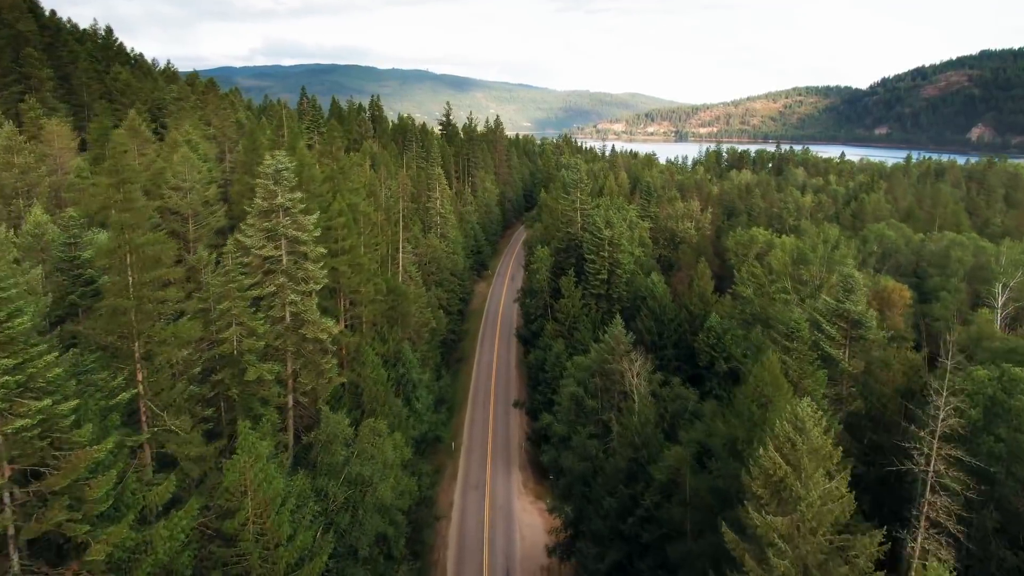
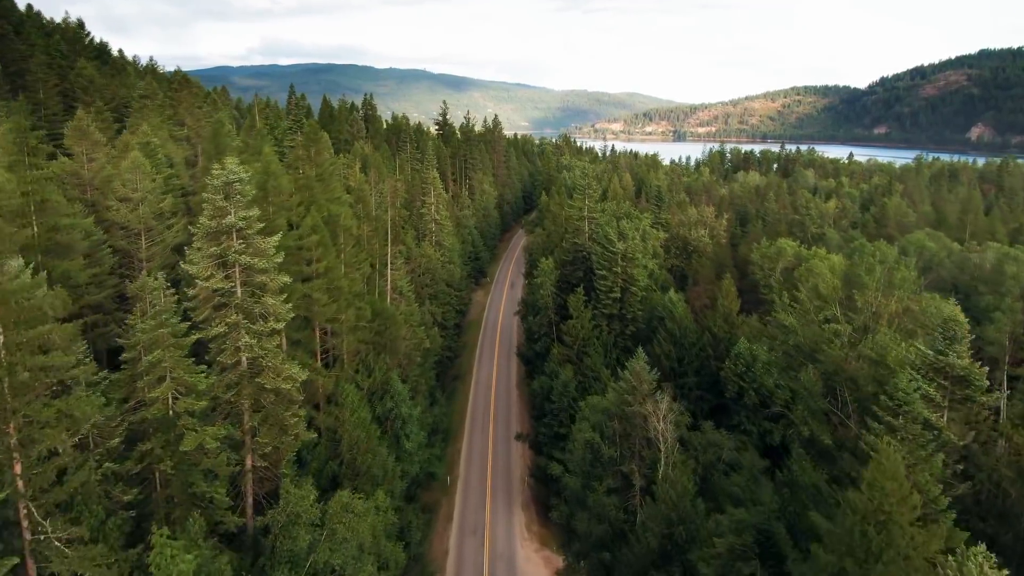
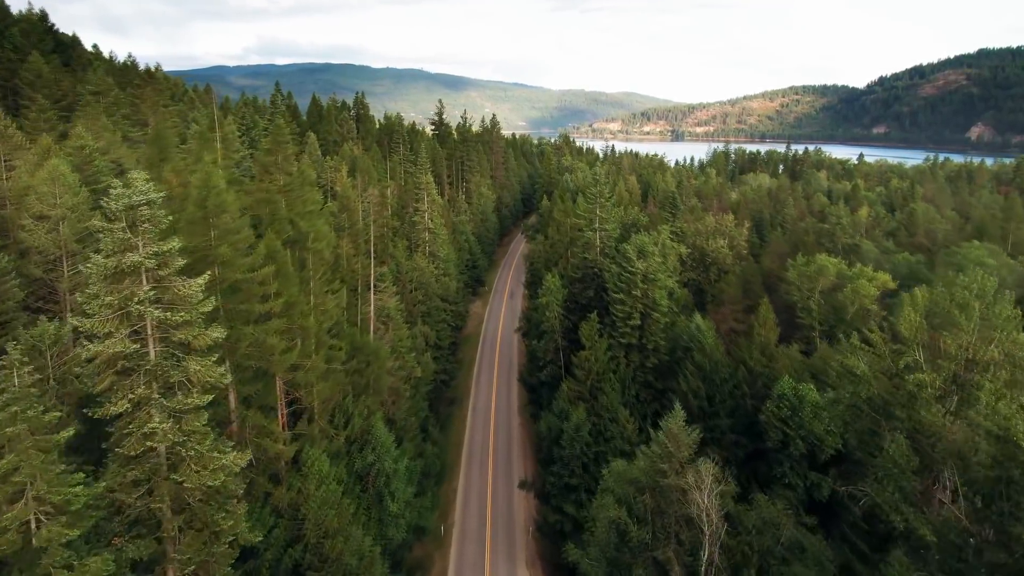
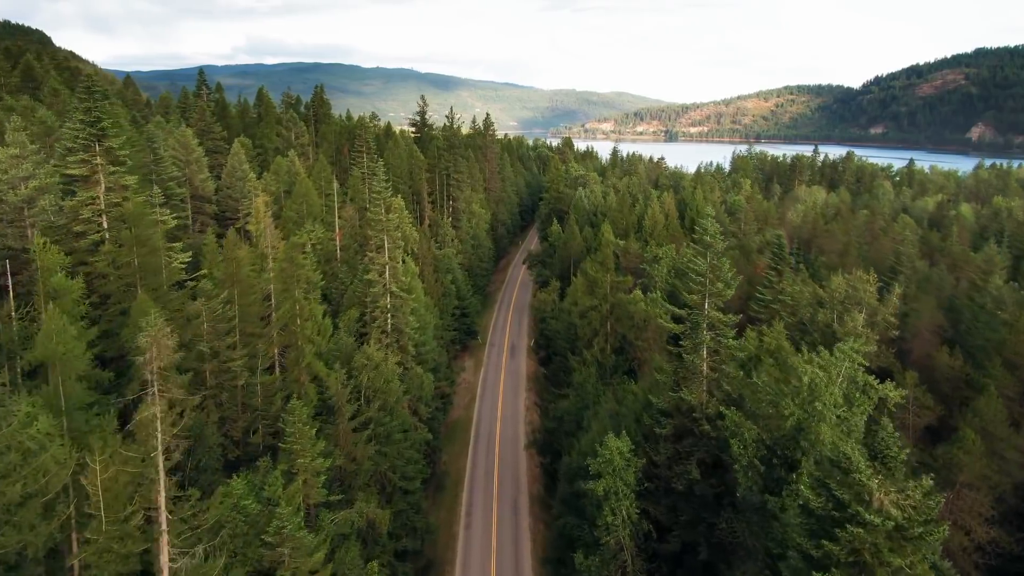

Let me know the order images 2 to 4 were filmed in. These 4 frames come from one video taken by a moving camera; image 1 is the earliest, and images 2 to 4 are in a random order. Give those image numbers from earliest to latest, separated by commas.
2, 3, 4
